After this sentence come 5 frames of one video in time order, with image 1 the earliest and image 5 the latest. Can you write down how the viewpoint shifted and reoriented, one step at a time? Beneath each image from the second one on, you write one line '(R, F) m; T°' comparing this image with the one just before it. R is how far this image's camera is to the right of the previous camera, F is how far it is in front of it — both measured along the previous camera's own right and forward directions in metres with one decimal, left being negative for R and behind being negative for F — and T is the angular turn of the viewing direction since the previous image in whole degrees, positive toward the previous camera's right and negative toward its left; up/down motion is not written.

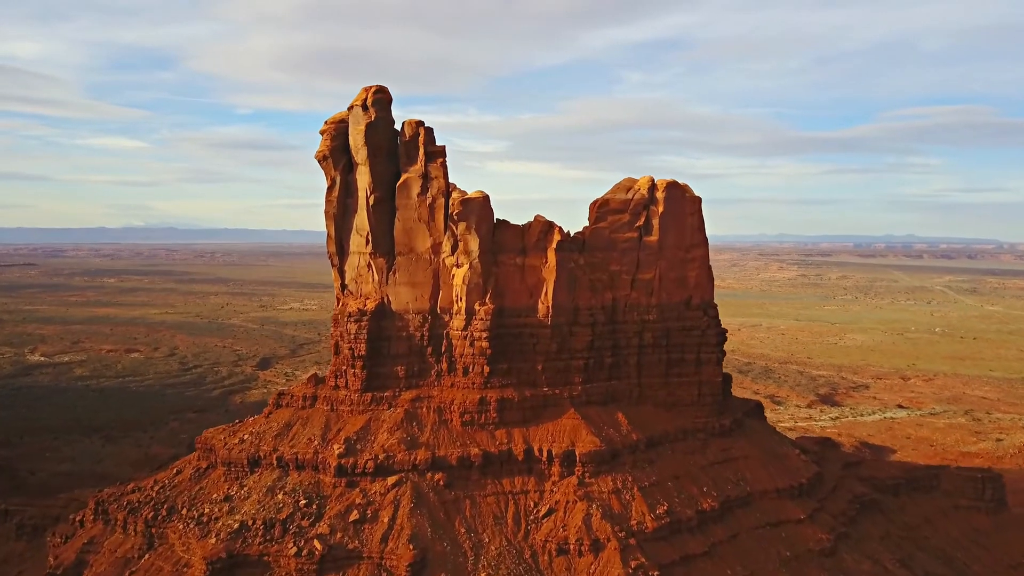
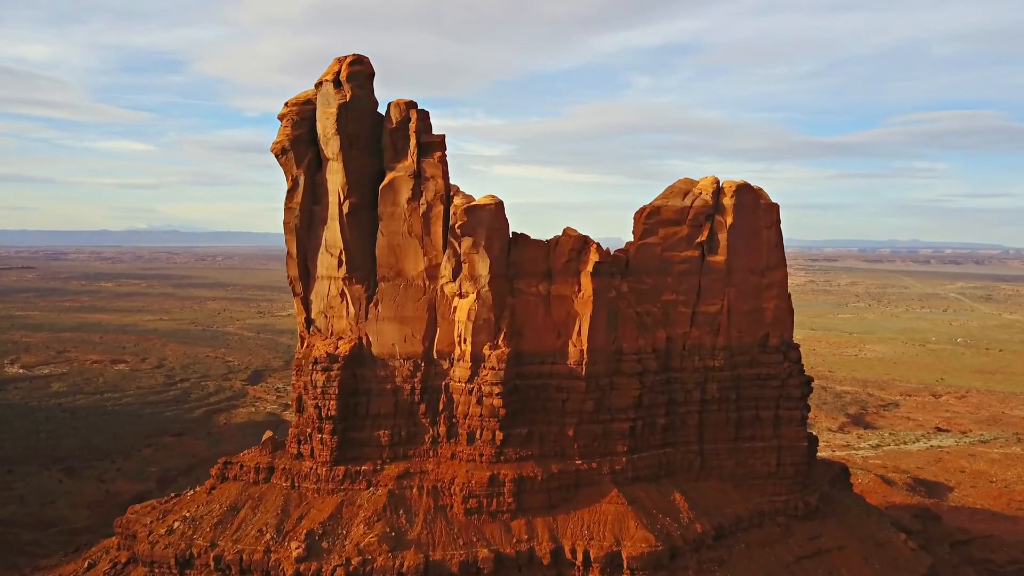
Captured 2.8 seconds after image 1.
(-0.4, +5.7) m; 0°
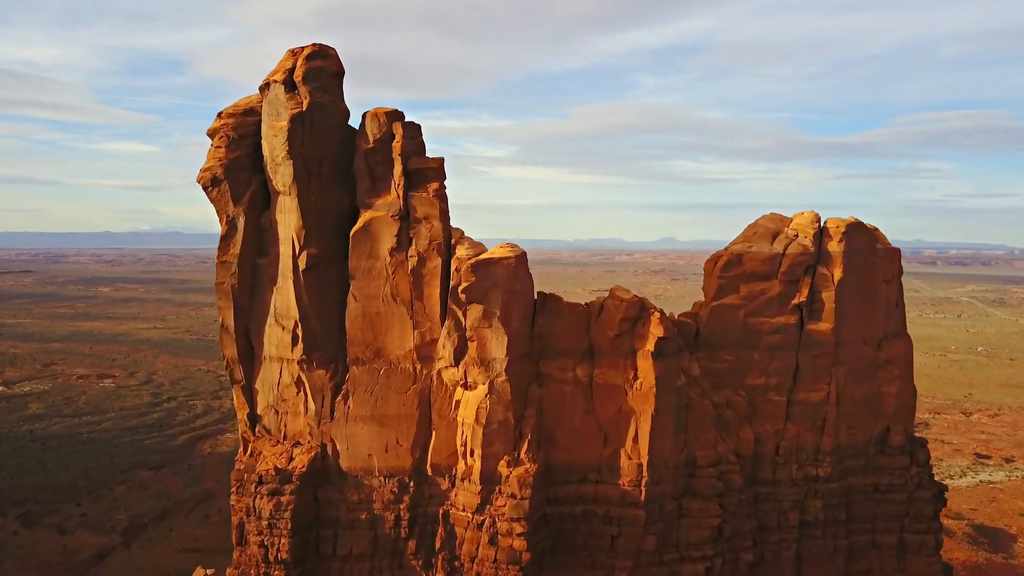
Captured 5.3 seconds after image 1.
(-0.4, +5.0) m; 0°
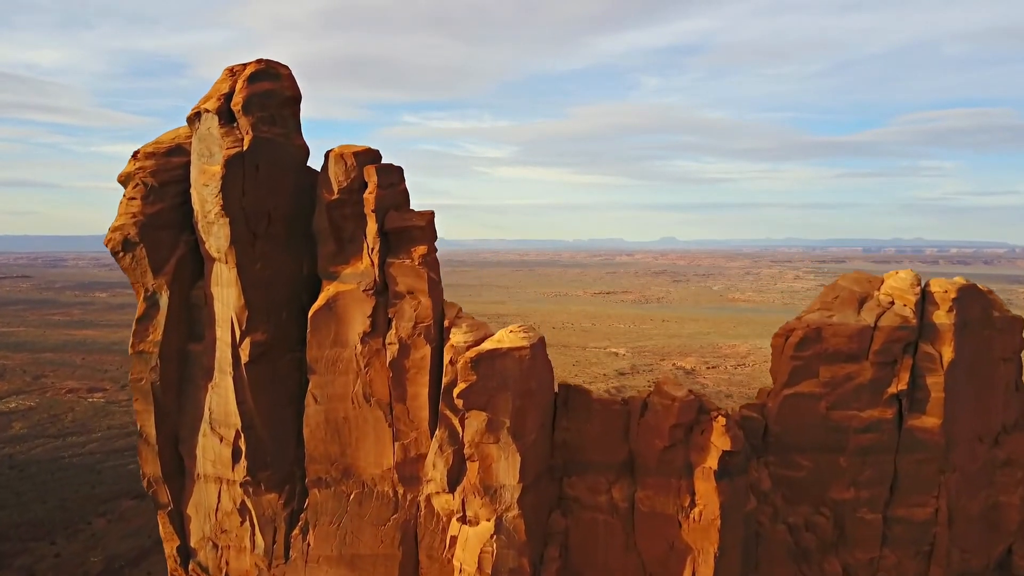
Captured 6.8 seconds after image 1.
(-0.2, +3.0) m; 0°
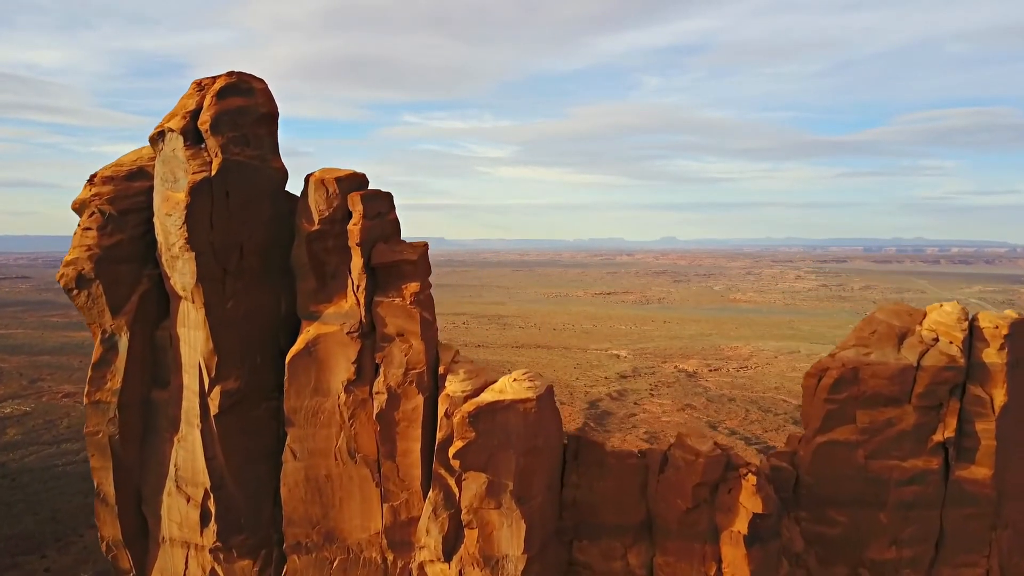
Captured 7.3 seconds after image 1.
(0.0, +1.0) m; 0°
